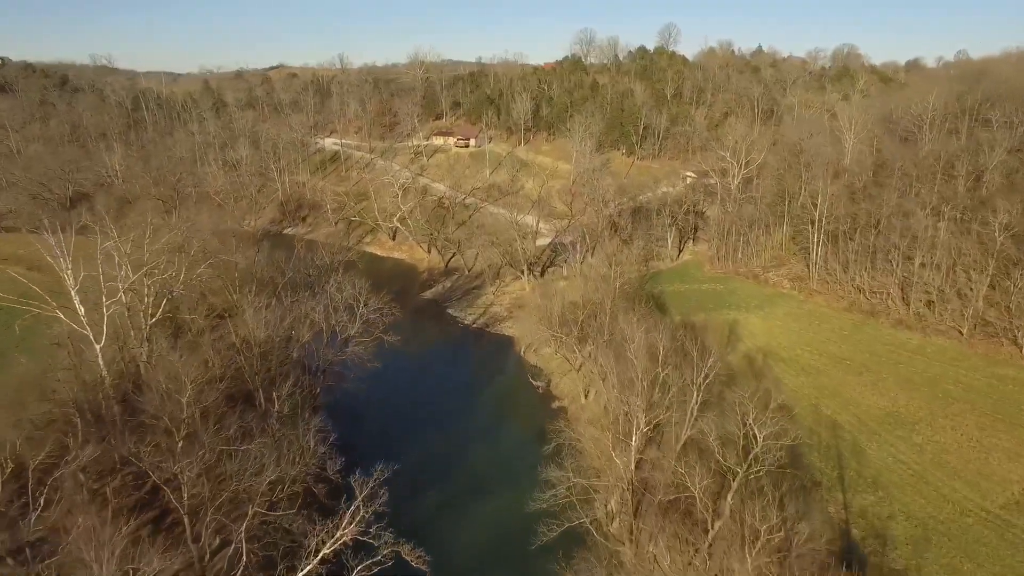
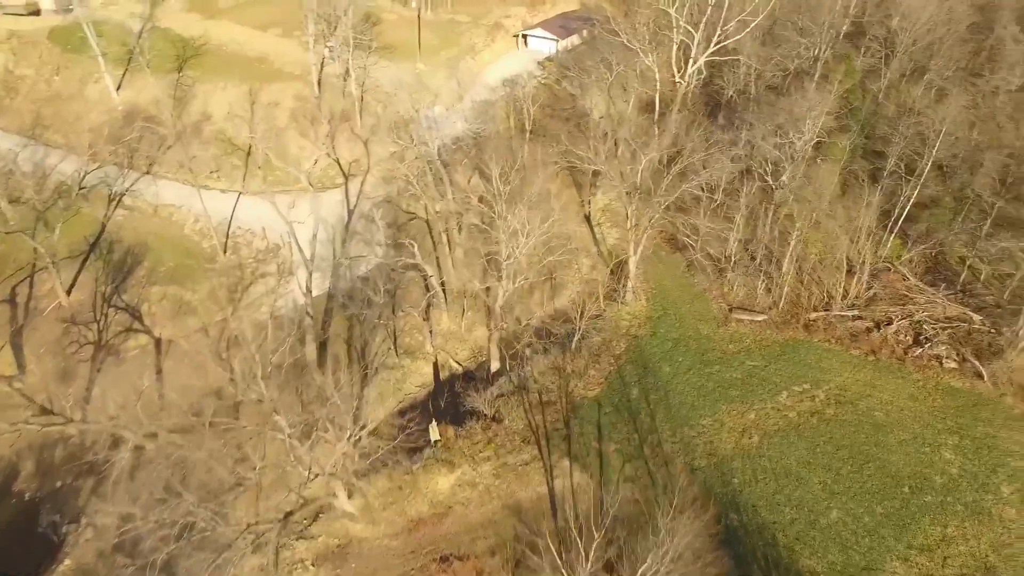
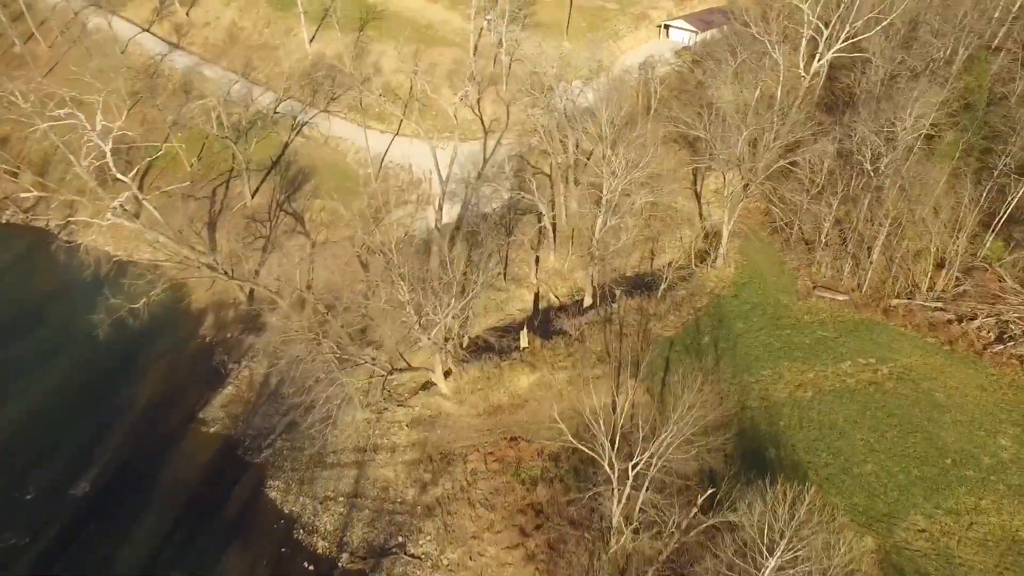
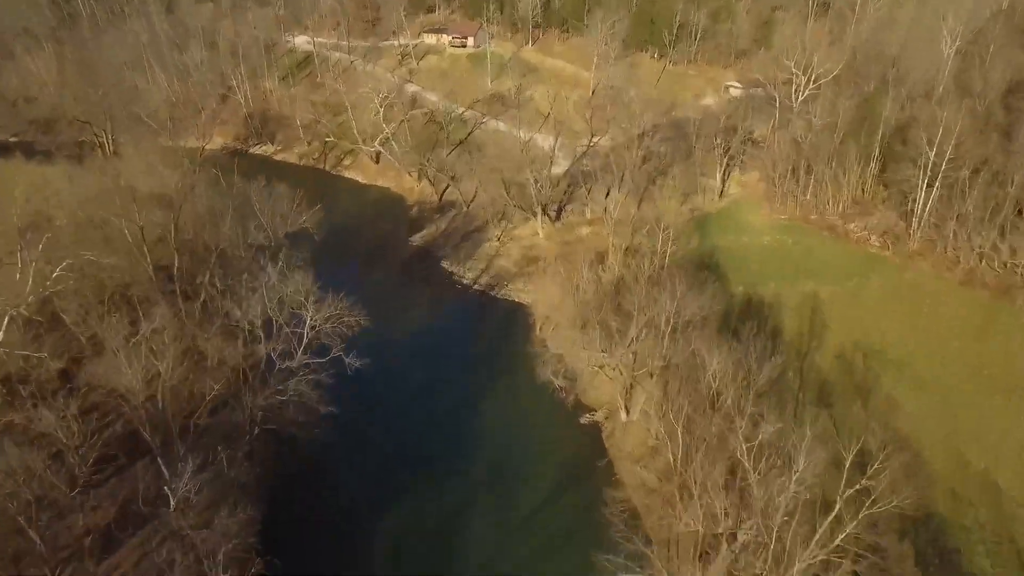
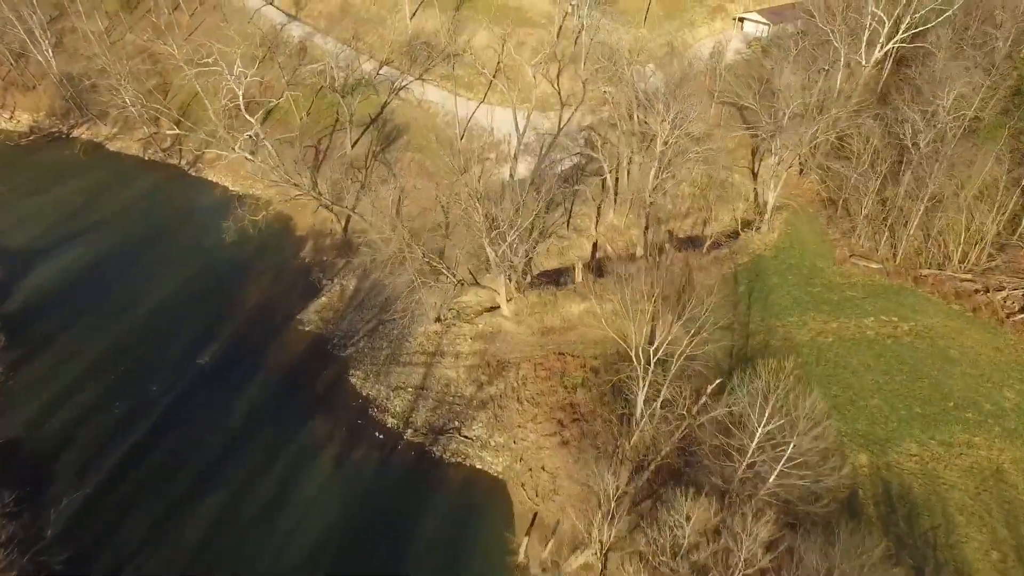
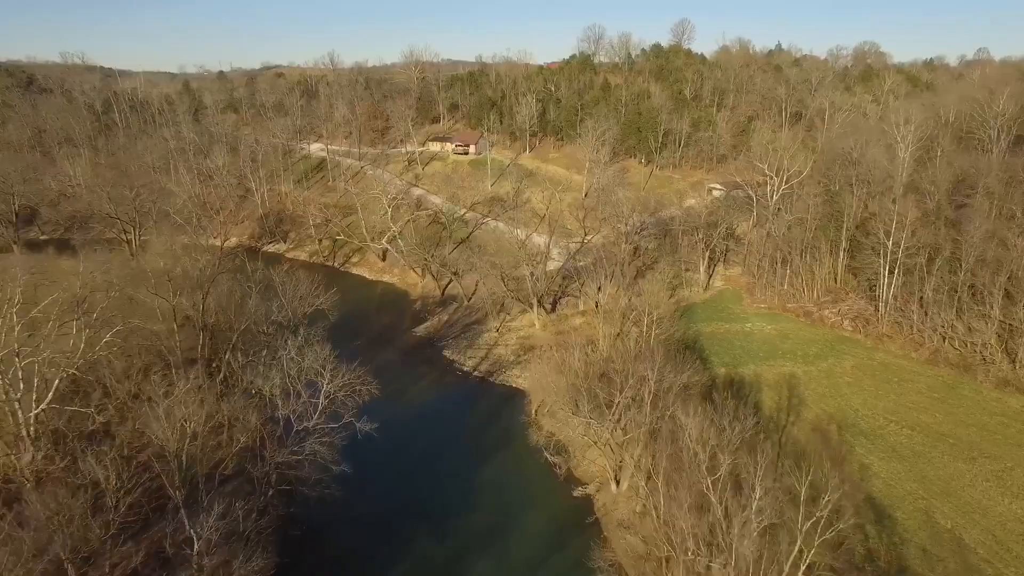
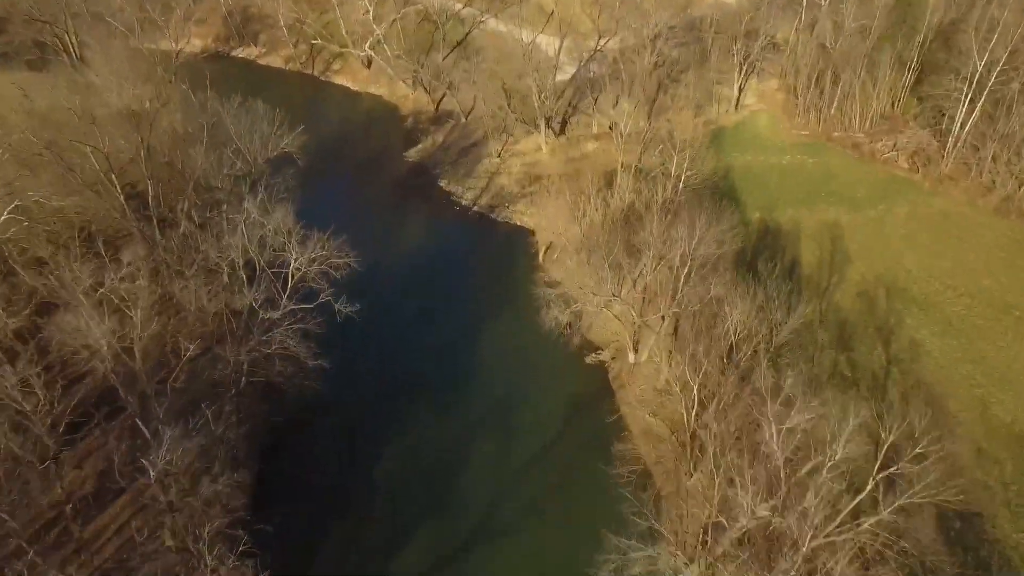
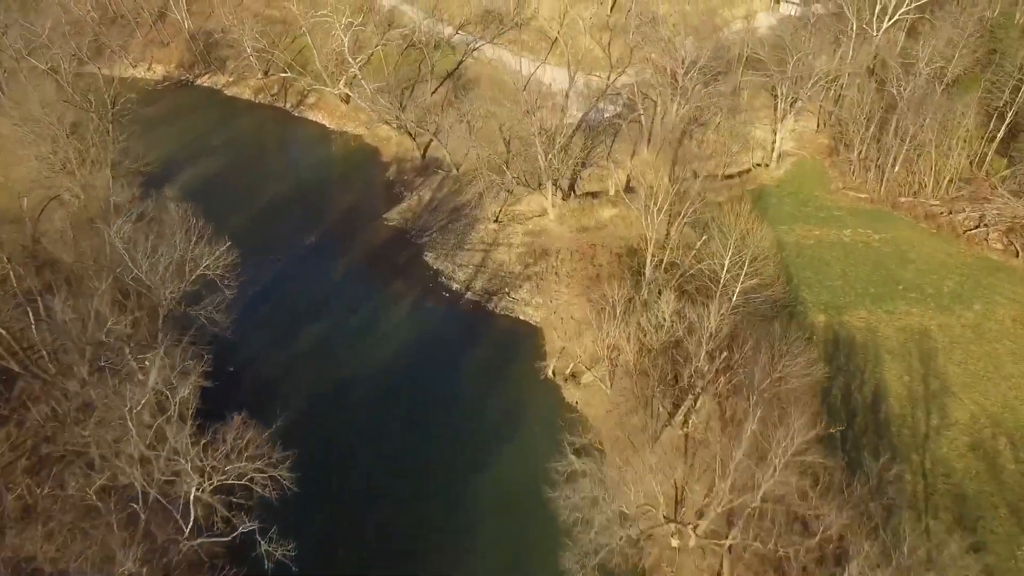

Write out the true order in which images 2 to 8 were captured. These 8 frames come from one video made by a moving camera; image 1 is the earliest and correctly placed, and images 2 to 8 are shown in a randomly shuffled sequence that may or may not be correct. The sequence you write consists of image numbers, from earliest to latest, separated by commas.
6, 4, 7, 8, 5, 3, 2
